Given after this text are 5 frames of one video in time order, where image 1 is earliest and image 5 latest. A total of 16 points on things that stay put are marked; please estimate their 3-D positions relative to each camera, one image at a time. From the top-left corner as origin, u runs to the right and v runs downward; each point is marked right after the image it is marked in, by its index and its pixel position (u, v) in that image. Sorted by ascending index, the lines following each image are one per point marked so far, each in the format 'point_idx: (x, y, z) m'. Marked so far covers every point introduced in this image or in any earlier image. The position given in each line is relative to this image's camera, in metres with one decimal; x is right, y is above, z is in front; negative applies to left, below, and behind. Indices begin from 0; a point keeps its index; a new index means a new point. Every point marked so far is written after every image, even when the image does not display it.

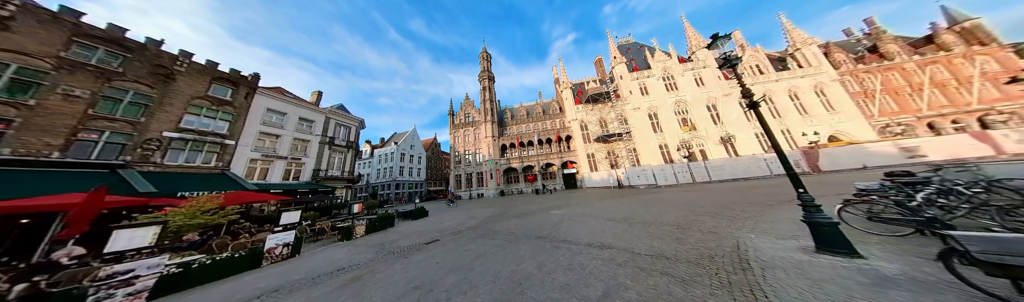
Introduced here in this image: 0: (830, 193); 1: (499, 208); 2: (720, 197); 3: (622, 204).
0: (+16.6, -2.2, +9.1) m
1: (-0.8, -4.5, +13.4) m
2: (+11.2, -2.5, +9.2) m
3: (+6.2, -3.0, +9.5) m
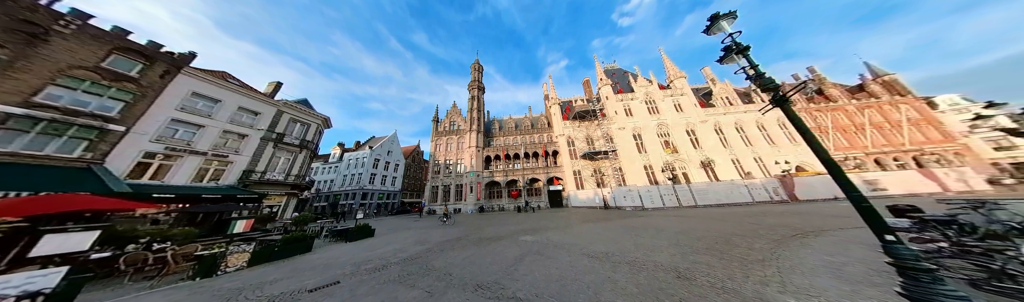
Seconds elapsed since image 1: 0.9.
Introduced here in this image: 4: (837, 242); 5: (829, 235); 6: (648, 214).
0: (+15.0, -3.6, +8.4) m
1: (-2.7, -5.2, +11.5) m
2: (+9.6, -3.6, +8.2) m
3: (+4.5, -3.8, +8.2) m
4: (+9.9, -2.8, +5.2) m
5: (+10.9, -3.0, +5.8) m
6: (+12.8, -5.9, +15.8) m
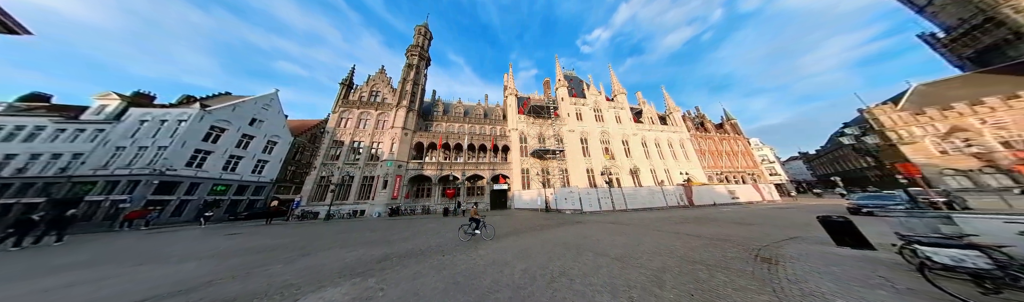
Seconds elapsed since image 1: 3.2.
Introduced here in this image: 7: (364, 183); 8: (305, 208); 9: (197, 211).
0: (+10.4, -3.8, +7.9) m
1: (-7.6, -3.7, +6.4) m
2: (+5.2, -3.3, +6.3) m
3: (+0.3, -3.0, +5.0) m
4: (+6.3, -2.6, +3.5) m
5: (+7.2, -2.8, +4.4) m
6: (+6.2, -5.8, +14.5) m
7: (-17.0, -3.6, +19.2) m
8: (-20.9, -5.7, +17.1) m
9: (-29.4, -5.6, +15.9) m
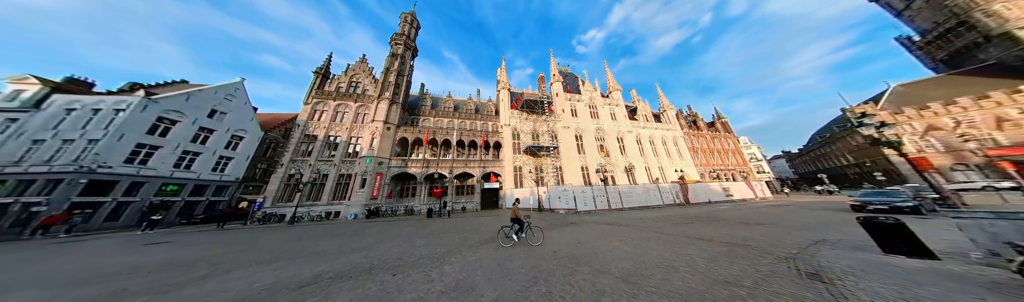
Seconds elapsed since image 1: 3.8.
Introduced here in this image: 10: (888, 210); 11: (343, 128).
0: (+9.7, -3.4, +6.9) m
1: (-8.2, -3.3, +4.9) m
2: (+4.6, -3.0, +5.2) m
3: (-0.3, -2.7, +3.7) m
4: (+5.7, -2.3, +2.4) m
5: (+6.6, -2.5, +3.3) m
6: (+5.3, -5.3, +13.4) m
7: (-18.0, -3.2, +17.5) m
8: (-21.8, -5.3, +15.3) m
9: (-30.3, -5.2, +13.9) m
10: (+26.2, -4.0, +11.8) m
11: (-19.0, +2.5, +19.1) m
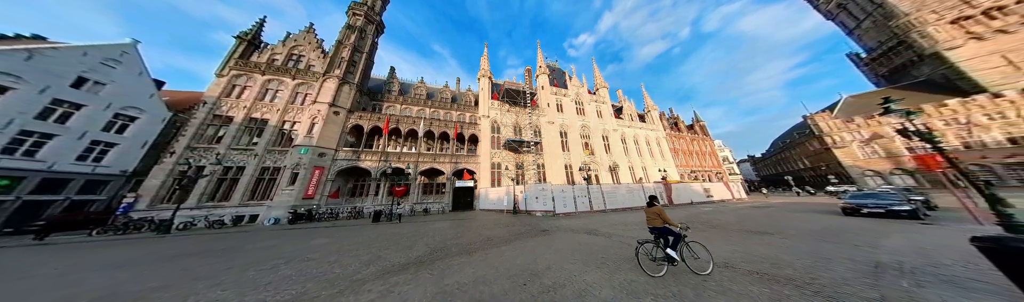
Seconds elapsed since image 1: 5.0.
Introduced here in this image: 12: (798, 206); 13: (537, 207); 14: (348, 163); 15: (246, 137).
0: (+7.7, -3.0, +5.1) m
1: (-10.0, -2.5, +1.9) m
2: (+2.7, -2.5, +3.0) m
3: (-2.0, -2.1, +1.2) m
4: (+4.1, -1.8, +0.2) m
5: (+4.9, -2.0, +1.2) m
6: (+2.9, -4.8, +11.3) m
7: (-20.6, -2.1, +13.8) m
8: (-24.2, -4.1, +11.4) m
9: (-32.6, -3.8, +9.5) m
10: (+23.8, -4.0, +11.0) m
11: (-21.5, +3.6, +15.4) m
12: (+28.5, -5.4, +16.9) m
13: (+2.7, -5.8, +17.7) m
14: (-15.8, -1.2, +16.4) m
15: (-22.3, +1.2, +14.2) m
